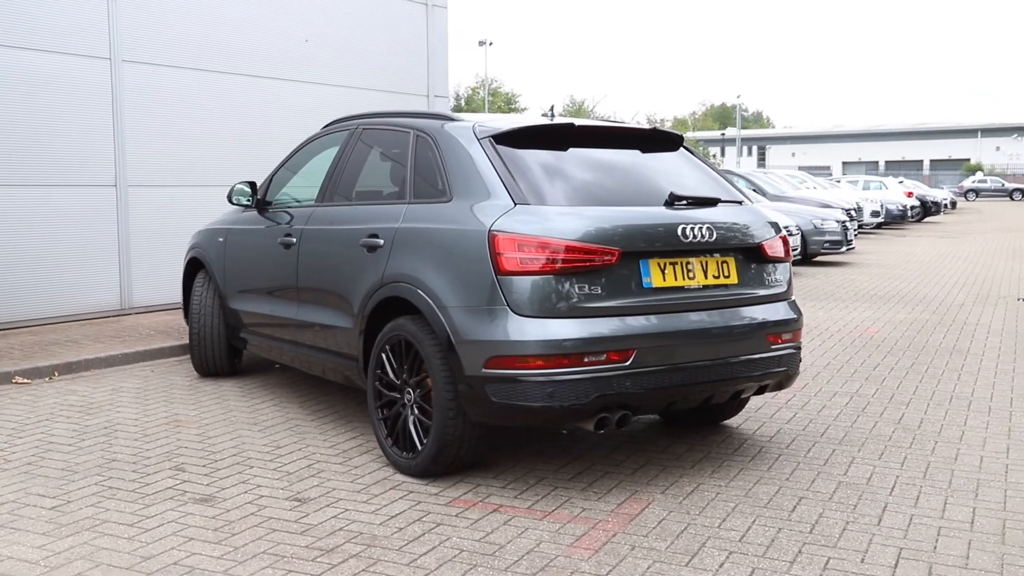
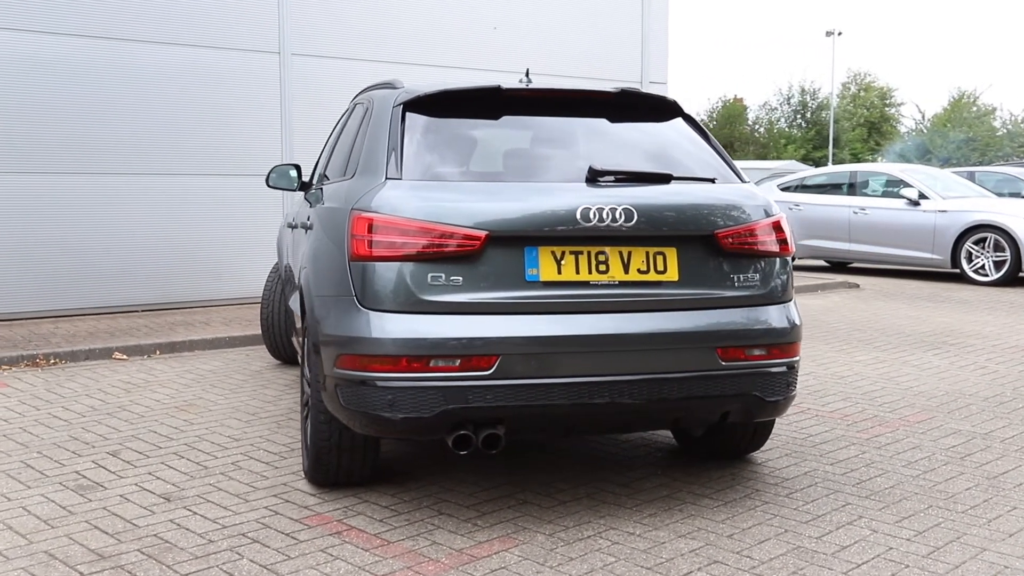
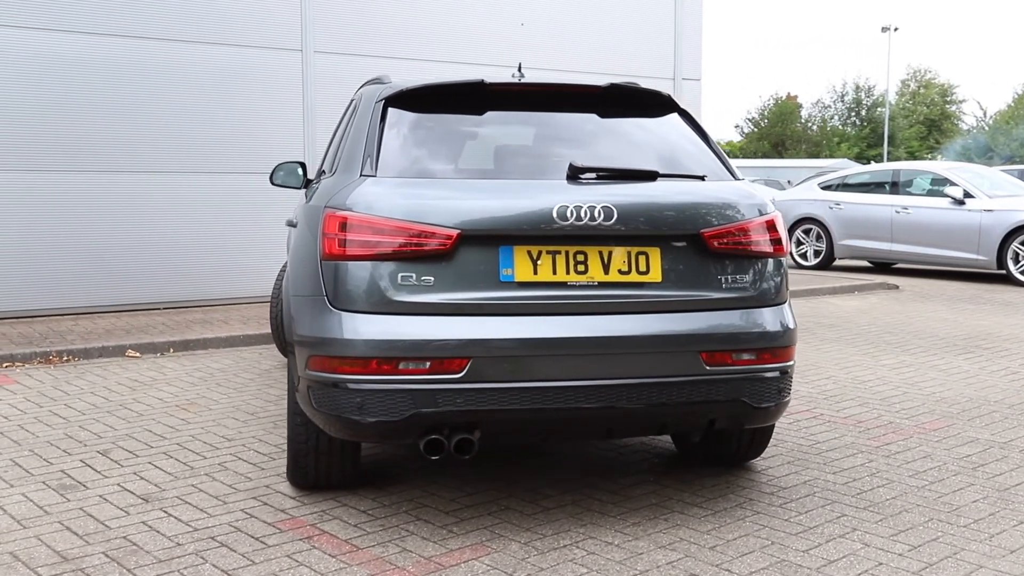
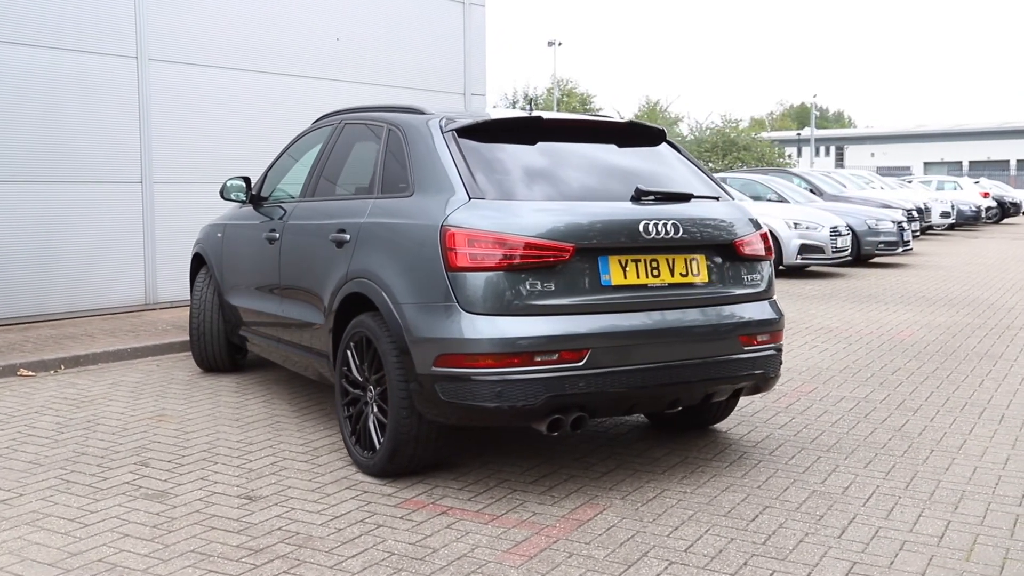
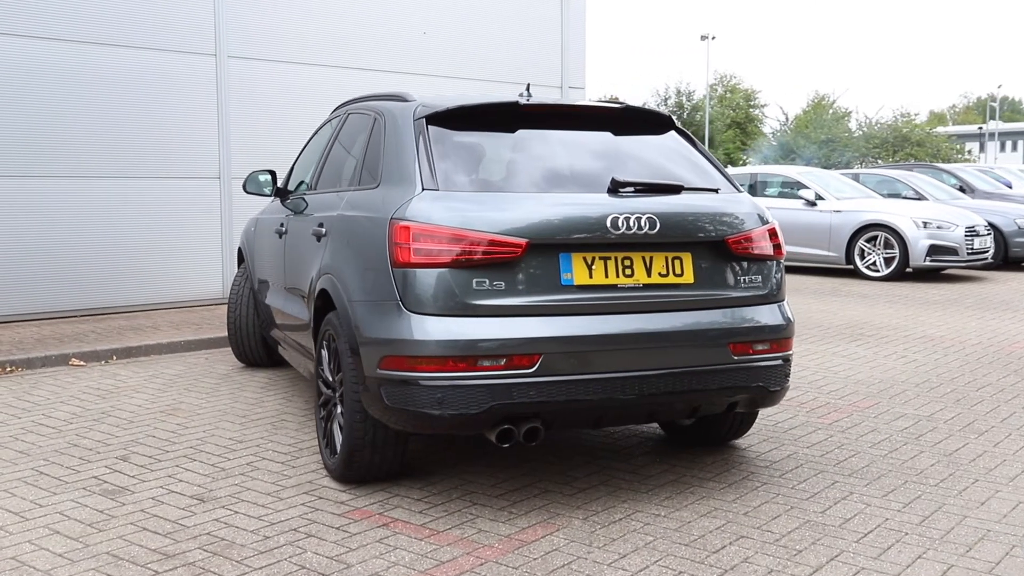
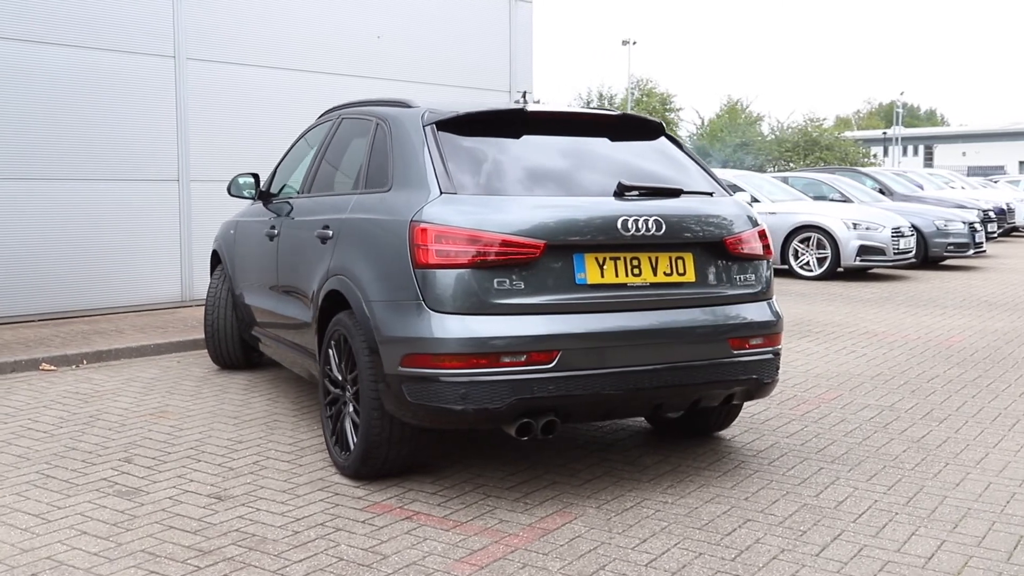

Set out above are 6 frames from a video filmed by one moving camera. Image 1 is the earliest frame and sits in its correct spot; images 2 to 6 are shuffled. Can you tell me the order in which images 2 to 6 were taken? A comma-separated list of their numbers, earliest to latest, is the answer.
4, 6, 5, 2, 3
